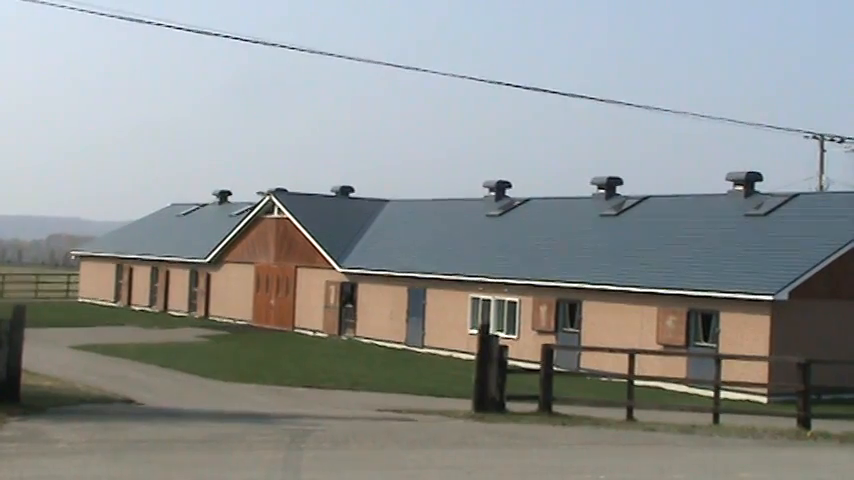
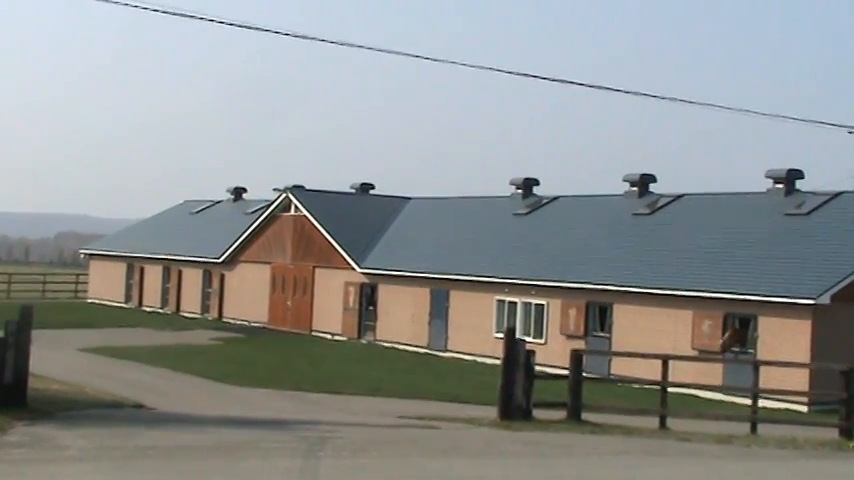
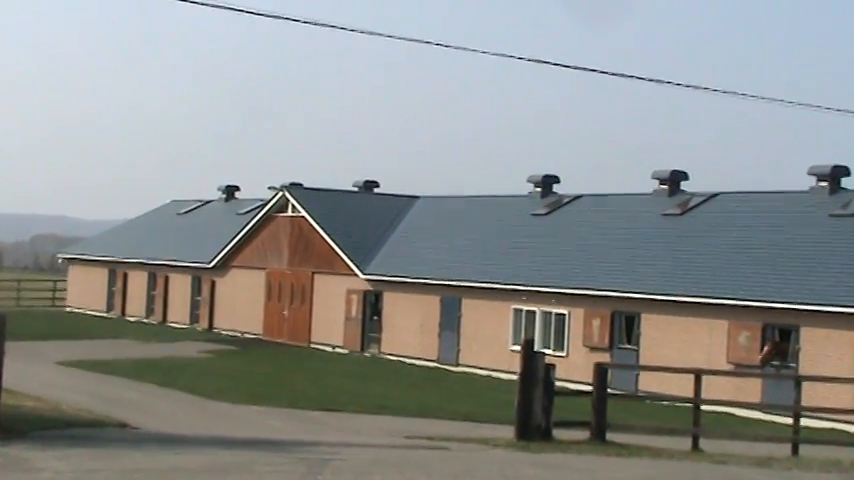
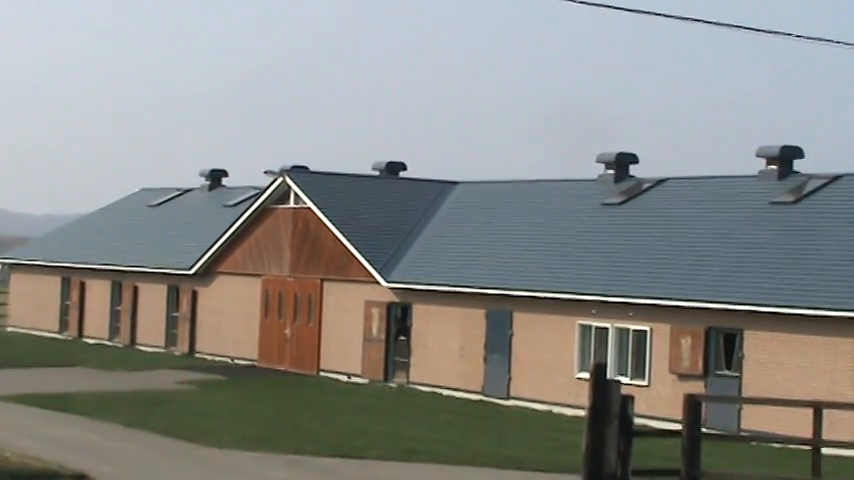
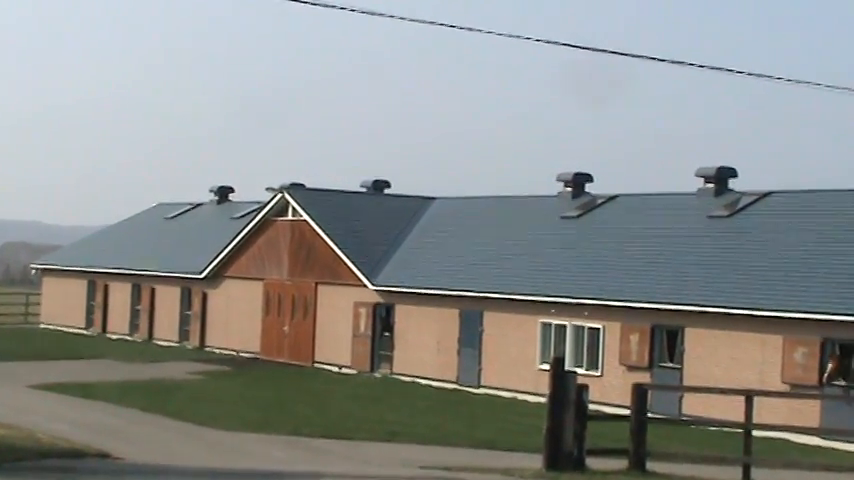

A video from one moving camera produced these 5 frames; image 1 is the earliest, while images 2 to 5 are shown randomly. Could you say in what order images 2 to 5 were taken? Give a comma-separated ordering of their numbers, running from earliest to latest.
2, 3, 5, 4
